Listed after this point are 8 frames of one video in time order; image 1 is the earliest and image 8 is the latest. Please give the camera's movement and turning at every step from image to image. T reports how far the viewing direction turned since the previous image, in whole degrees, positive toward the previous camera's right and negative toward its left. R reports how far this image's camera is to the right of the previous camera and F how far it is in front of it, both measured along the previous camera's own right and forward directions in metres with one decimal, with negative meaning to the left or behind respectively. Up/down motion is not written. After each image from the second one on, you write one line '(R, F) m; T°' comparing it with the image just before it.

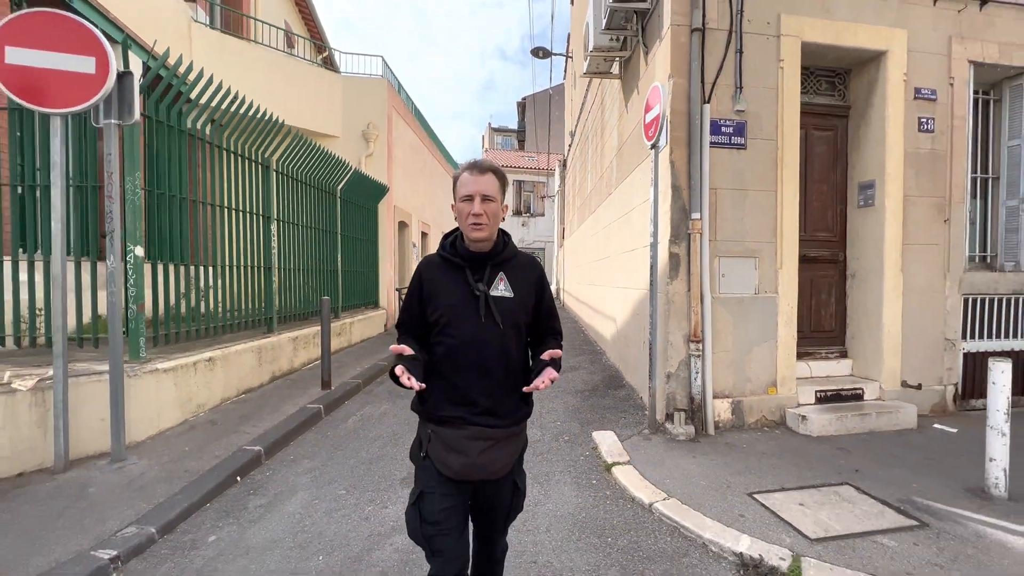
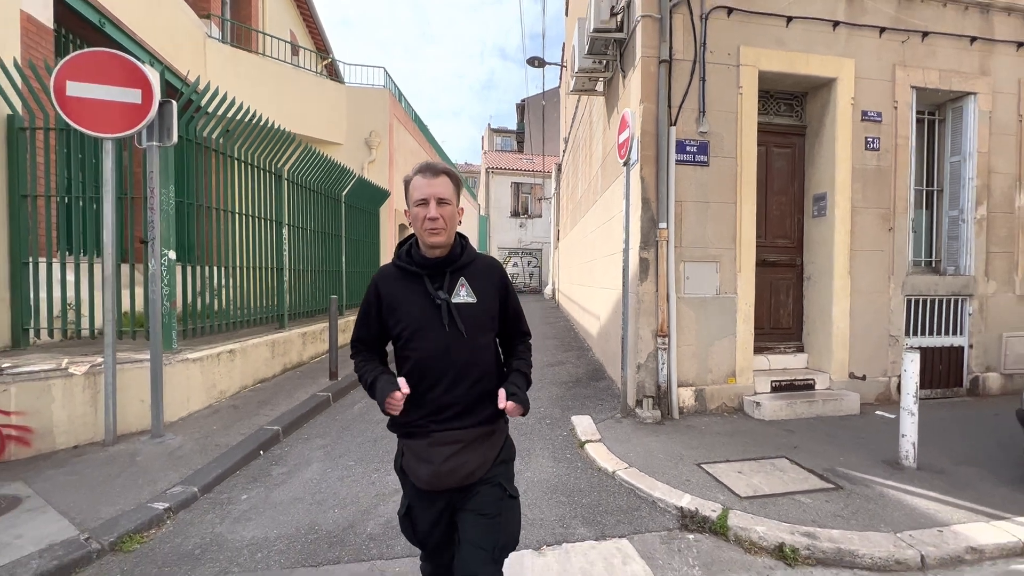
(+0.1, -0.6) m; 0°
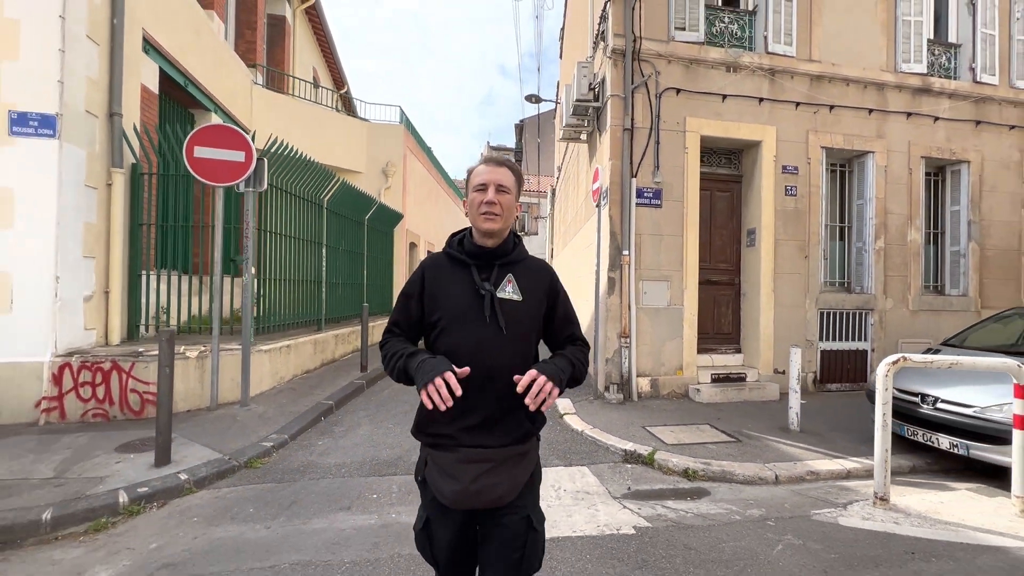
(0.0, -1.5) m; 0°
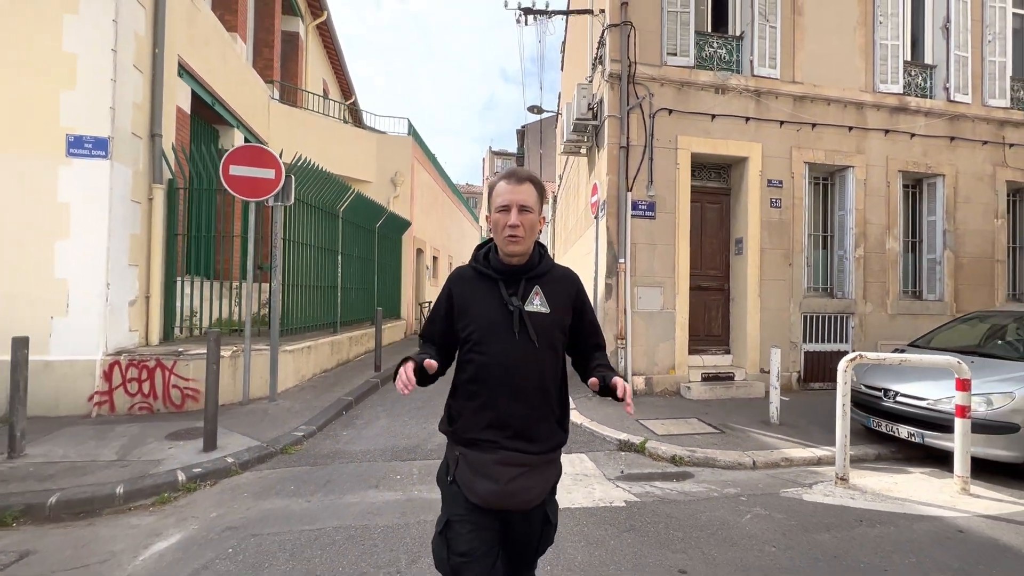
(-0.1, -0.6) m; 0°
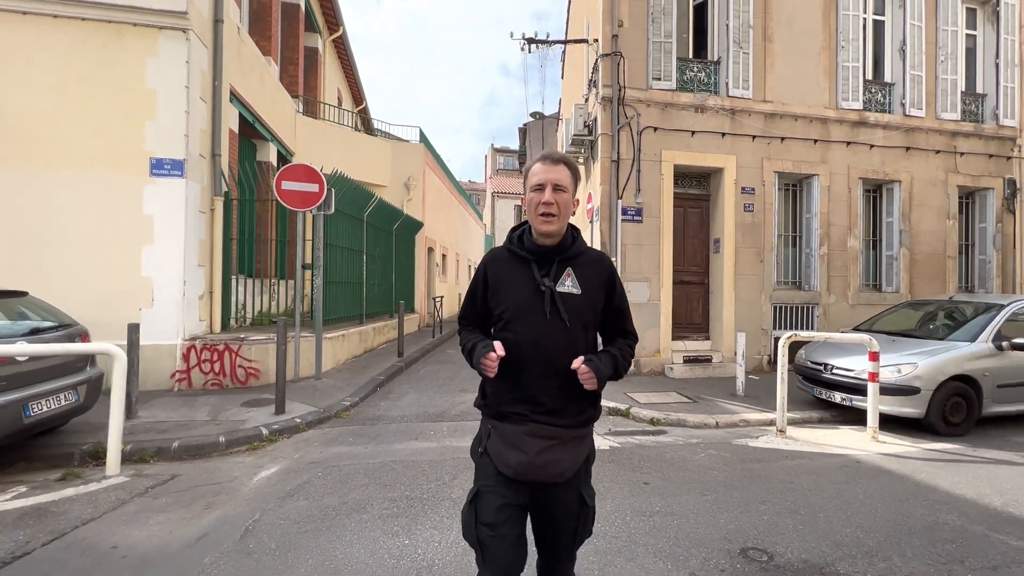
(-0.1, -1.2) m; 0°
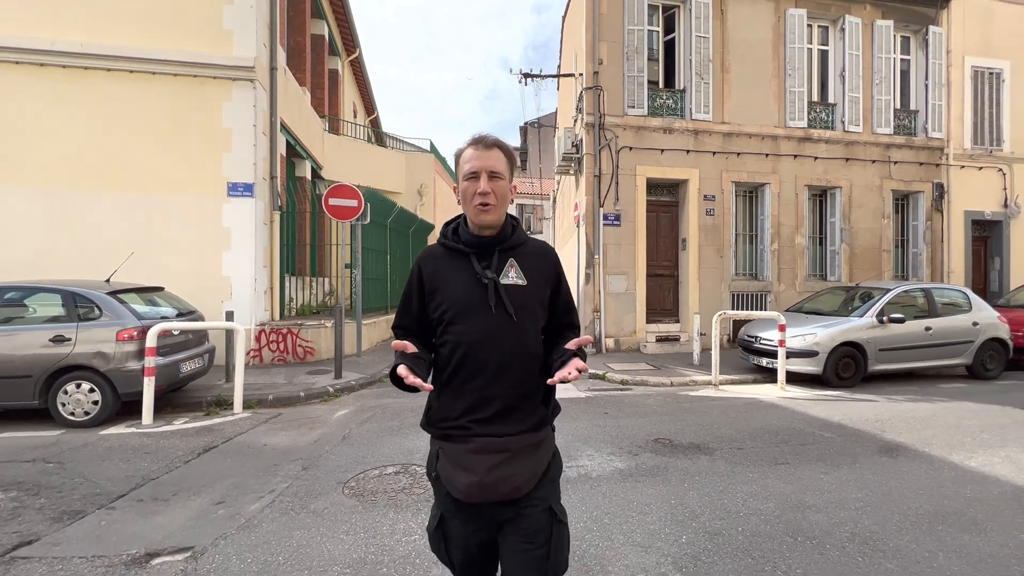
(0.0, -1.8) m; 0°
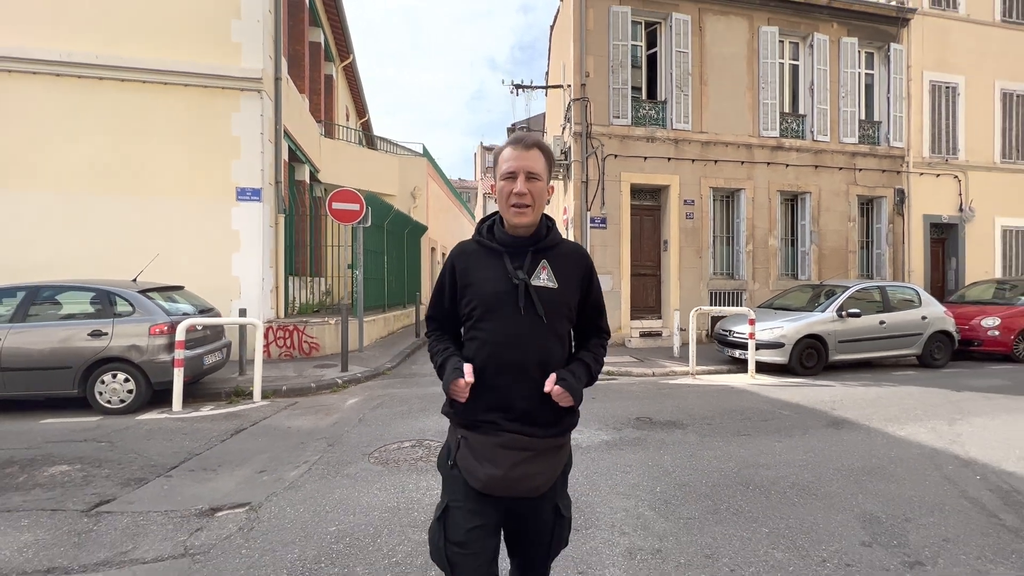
(-0.1, -0.6) m; +2°
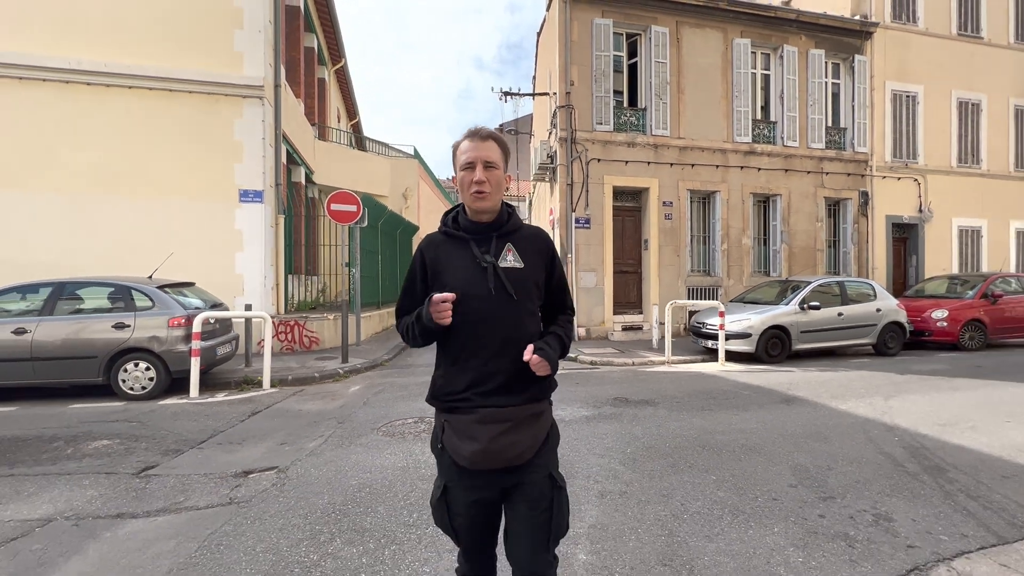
(0.0, -0.6) m; +1°
